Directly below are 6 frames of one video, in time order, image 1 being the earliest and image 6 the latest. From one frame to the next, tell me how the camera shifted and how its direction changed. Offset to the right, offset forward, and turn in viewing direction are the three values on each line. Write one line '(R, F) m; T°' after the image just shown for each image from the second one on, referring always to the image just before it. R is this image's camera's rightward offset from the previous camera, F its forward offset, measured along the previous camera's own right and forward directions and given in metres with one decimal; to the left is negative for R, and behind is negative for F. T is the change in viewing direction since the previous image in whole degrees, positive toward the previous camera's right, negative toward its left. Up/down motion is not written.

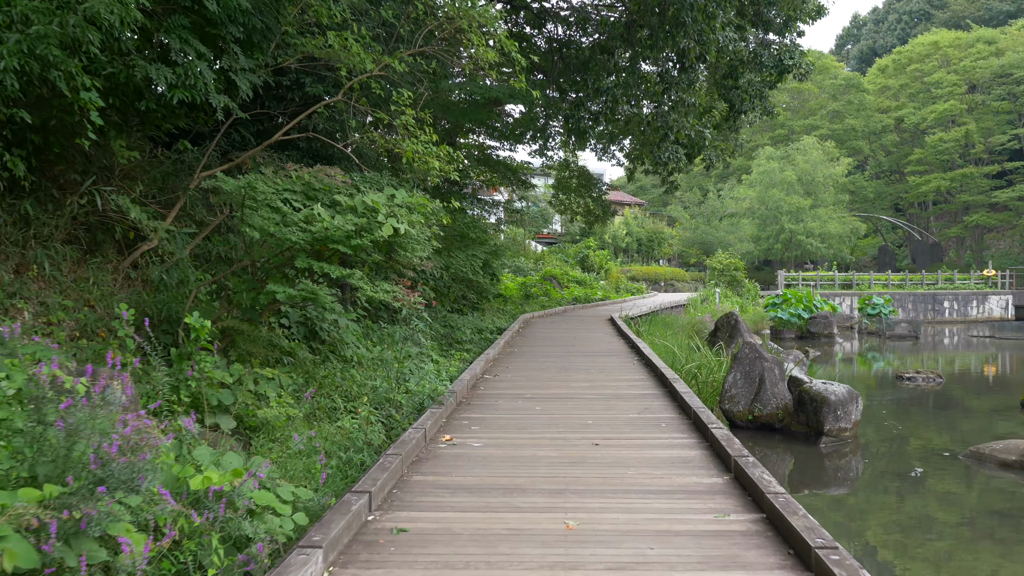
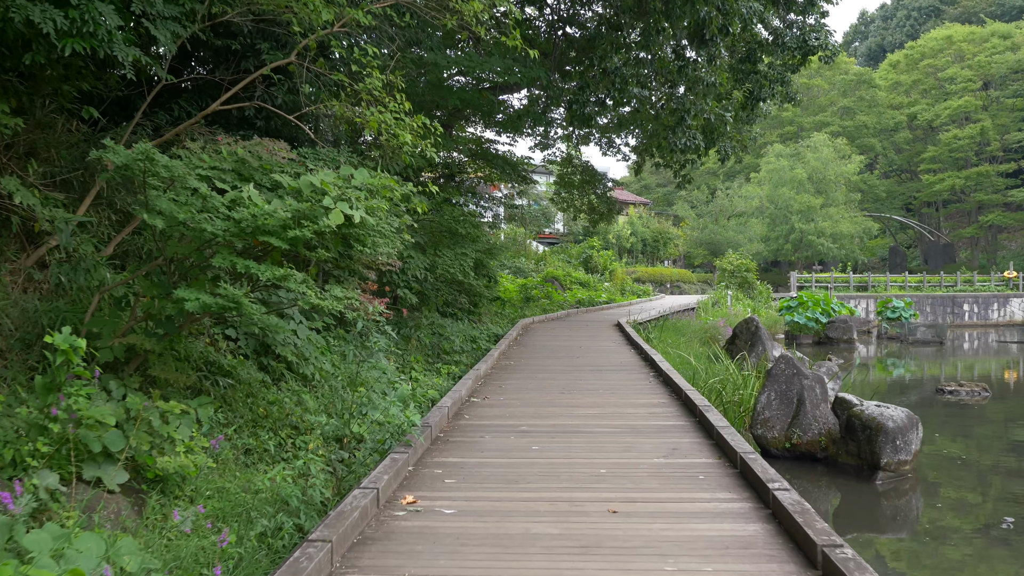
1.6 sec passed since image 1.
(+0.1, +1.1) m; 0°
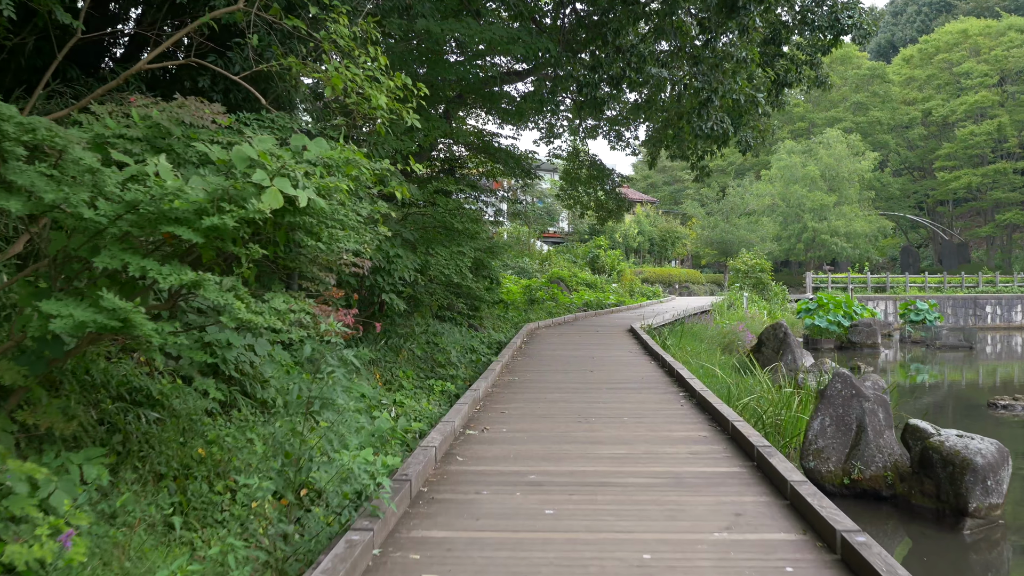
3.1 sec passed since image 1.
(0.0, +1.0) m; 0°
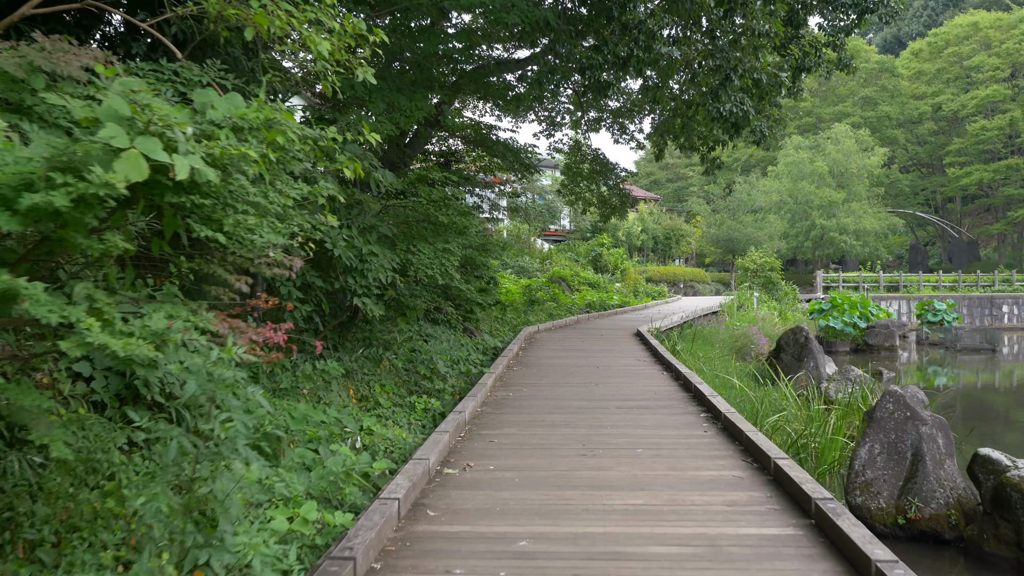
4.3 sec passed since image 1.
(+0.1, +0.8) m; 0°
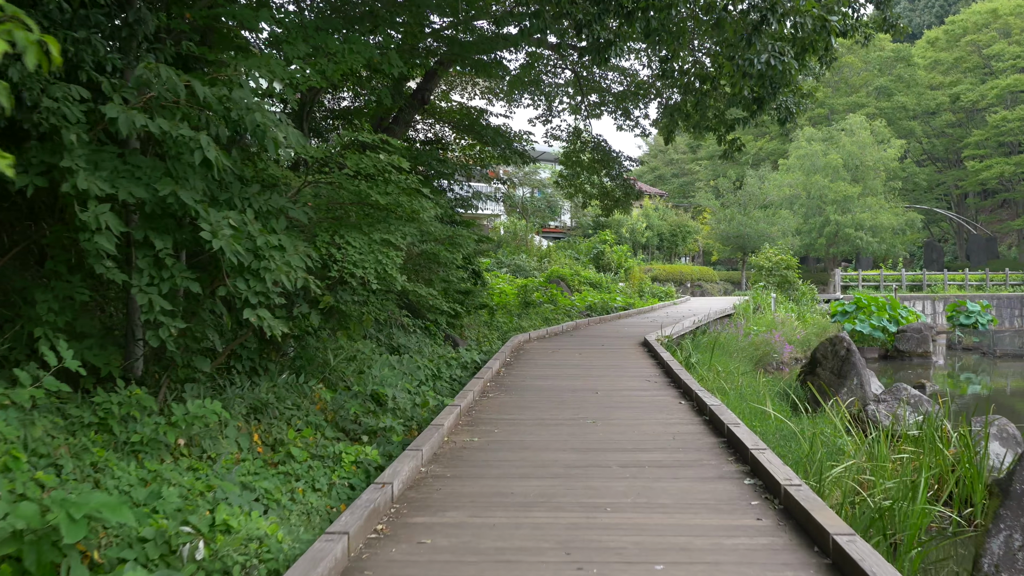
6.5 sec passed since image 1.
(+0.2, +1.5) m; 0°
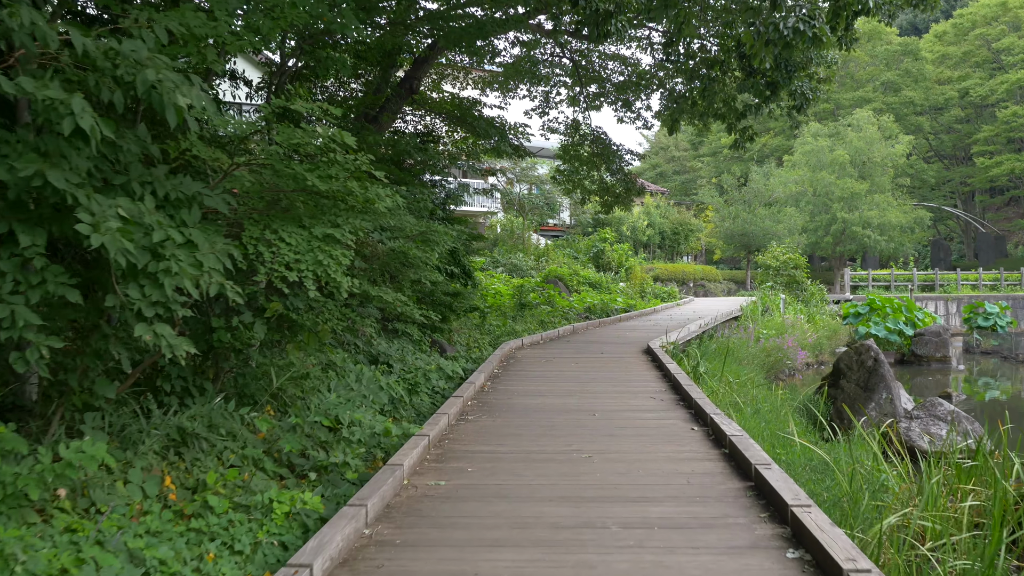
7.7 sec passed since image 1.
(+0.1, +0.8) m; 0°
